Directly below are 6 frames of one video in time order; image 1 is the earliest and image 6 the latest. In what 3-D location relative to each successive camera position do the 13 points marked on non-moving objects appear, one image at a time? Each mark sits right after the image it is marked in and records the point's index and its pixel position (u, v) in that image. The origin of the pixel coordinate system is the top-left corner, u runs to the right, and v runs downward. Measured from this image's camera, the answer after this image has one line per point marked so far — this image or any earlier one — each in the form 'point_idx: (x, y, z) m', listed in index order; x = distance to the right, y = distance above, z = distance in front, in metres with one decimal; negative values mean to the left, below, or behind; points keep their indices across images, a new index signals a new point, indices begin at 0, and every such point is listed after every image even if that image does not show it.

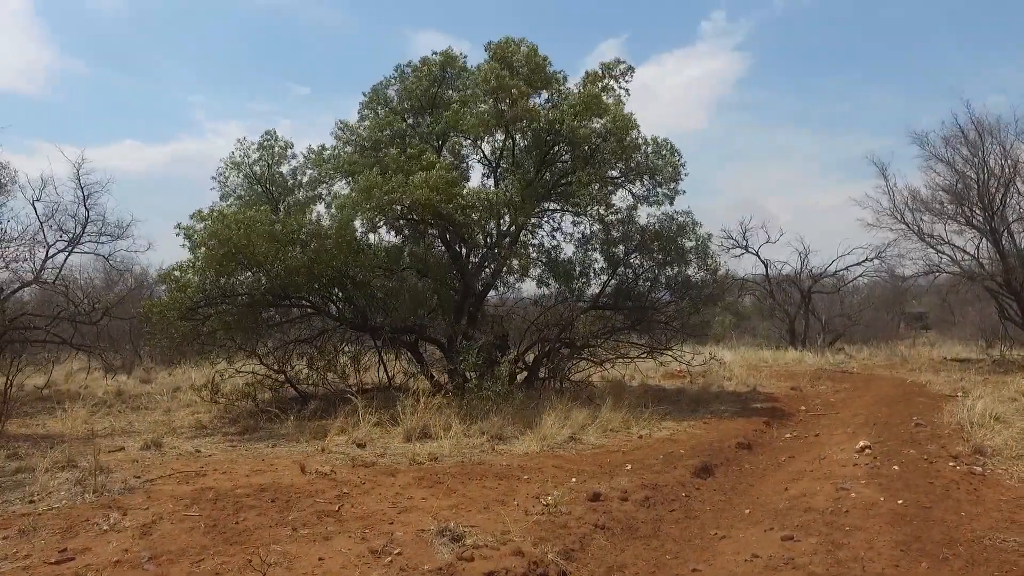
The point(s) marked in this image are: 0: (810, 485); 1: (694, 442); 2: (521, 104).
0: (+2.6, -1.7, +5.6) m
1: (+2.1, -1.8, +7.4) m
2: (-0.1, +3.0, +10.2) m
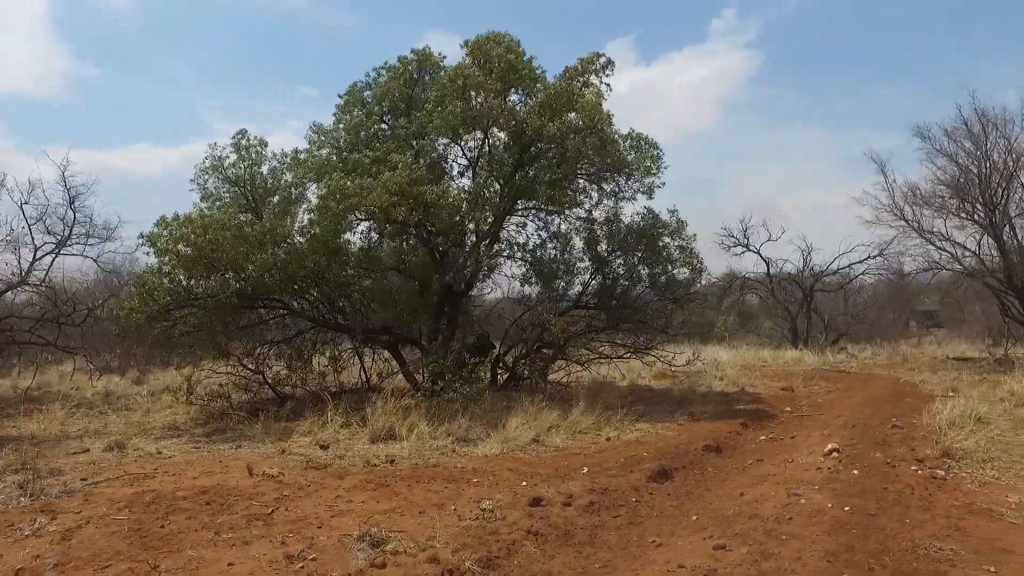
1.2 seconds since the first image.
0: (+2.2, -1.7, +5.5) m
1: (+1.7, -1.8, +7.3) m
2: (-0.4, +3.0, +10.1) m
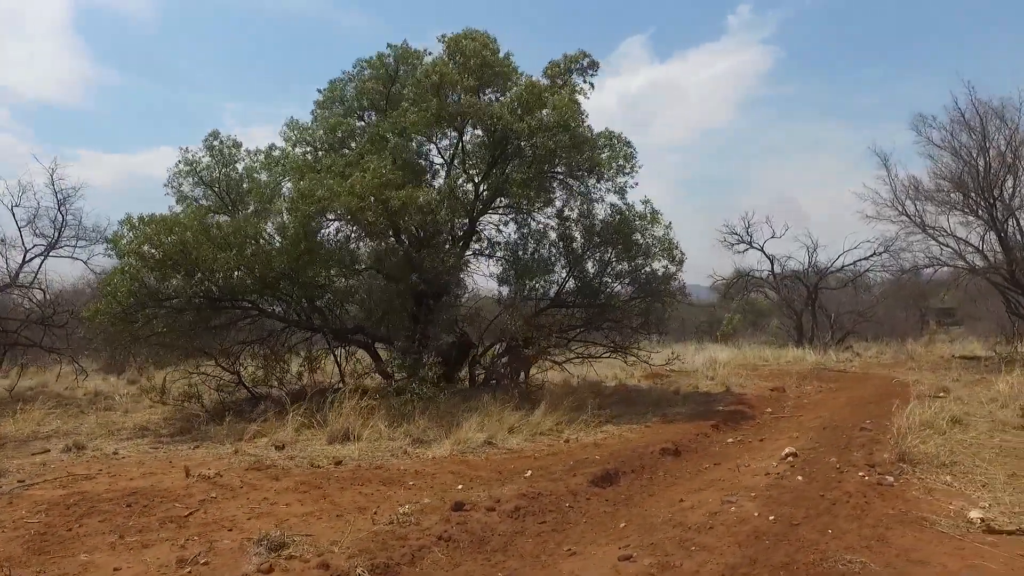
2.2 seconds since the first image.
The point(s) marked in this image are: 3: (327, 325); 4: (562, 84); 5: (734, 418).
0: (+1.6, -1.7, +5.3) m
1: (+1.2, -1.8, +7.1) m
2: (-0.9, +3.0, +10.0) m
3: (-3.0, -0.6, +10.2) m
4: (+0.8, +3.5, +10.8) m
5: (+3.2, -1.9, +9.3) m
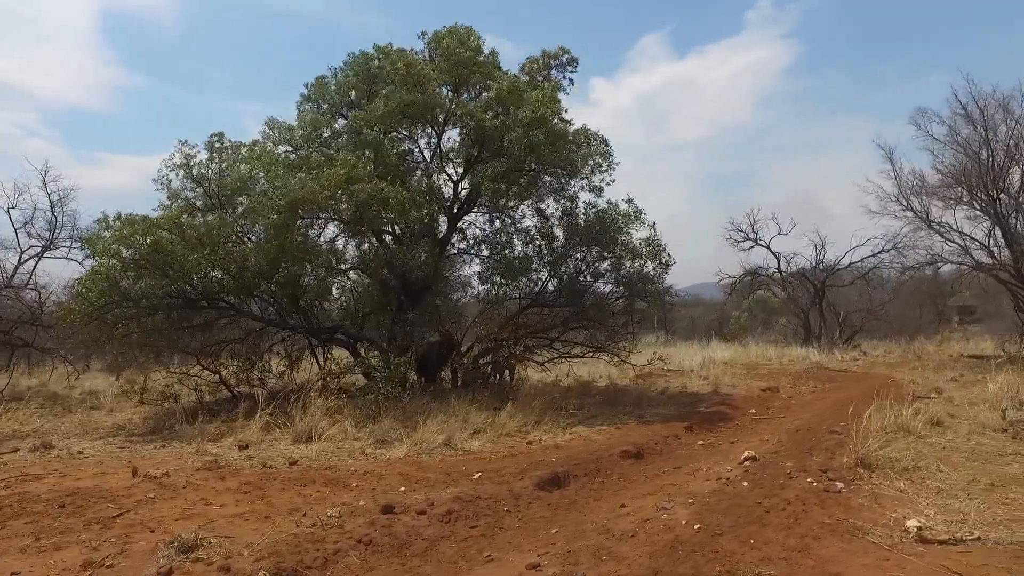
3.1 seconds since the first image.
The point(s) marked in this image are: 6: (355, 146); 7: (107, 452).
0: (+1.1, -1.7, +5.2) m
1: (+0.8, -1.8, +7.0) m
2: (-1.2, +3.0, +9.9) m
3: (-3.3, -0.6, +10.2) m
4: (+0.5, +3.5, +10.7) m
5: (+2.9, -1.9, +9.1) m
6: (-2.6, +2.4, +10.3) m
7: (-4.6, -1.8, +7.2) m
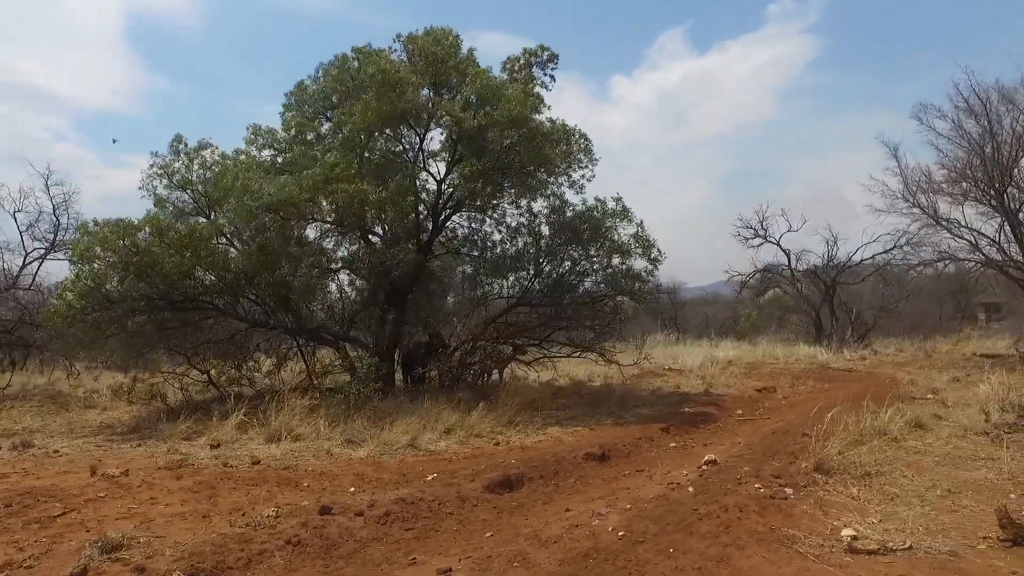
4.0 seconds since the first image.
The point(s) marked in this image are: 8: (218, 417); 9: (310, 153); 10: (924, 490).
0: (+0.7, -1.7, +5.1) m
1: (+0.4, -1.8, +6.9) m
2: (-1.5, +3.0, +9.9) m
3: (-3.5, -0.6, +10.3) m
4: (+0.2, +3.5, +10.6) m
5: (+2.6, -1.9, +8.9) m
6: (-2.9, +2.4, +10.4) m
7: (-4.9, -1.9, +7.3) m
8: (-4.0, -1.8, +8.6) m
9: (-3.3, +2.2, +10.4) m
10: (+3.2, -1.6, +5.0) m
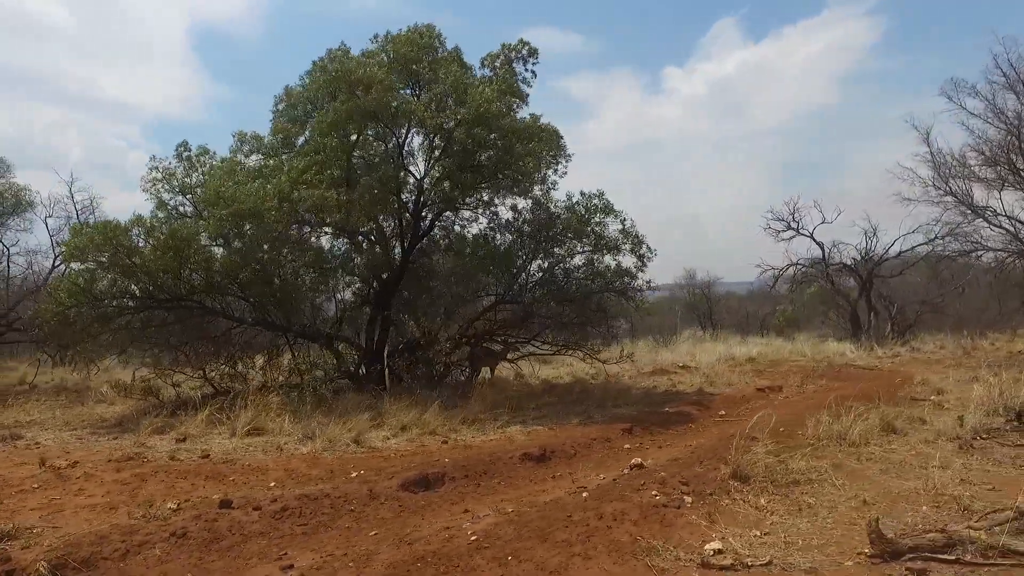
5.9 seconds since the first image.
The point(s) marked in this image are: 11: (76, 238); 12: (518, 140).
0: (-0.1, -1.7, +5.0) m
1: (-0.2, -1.7, +6.9) m
2: (-1.9, +3.1, +10.0) m
3: (-3.8, -0.6, +10.6) m
4: (-0.1, +3.6, +10.5) m
5: (+2.1, -1.8, +8.6) m
6: (-3.2, +2.4, +10.6) m
7: (-5.5, -1.9, +7.7) m
8: (-4.4, -1.7, +8.9) m
9: (-3.6, +2.2, +10.6) m
10: (+2.4, -1.5, +4.6) m
11: (-6.3, +0.7, +9.6) m
12: (+0.2, +2.4, +10.0) m
